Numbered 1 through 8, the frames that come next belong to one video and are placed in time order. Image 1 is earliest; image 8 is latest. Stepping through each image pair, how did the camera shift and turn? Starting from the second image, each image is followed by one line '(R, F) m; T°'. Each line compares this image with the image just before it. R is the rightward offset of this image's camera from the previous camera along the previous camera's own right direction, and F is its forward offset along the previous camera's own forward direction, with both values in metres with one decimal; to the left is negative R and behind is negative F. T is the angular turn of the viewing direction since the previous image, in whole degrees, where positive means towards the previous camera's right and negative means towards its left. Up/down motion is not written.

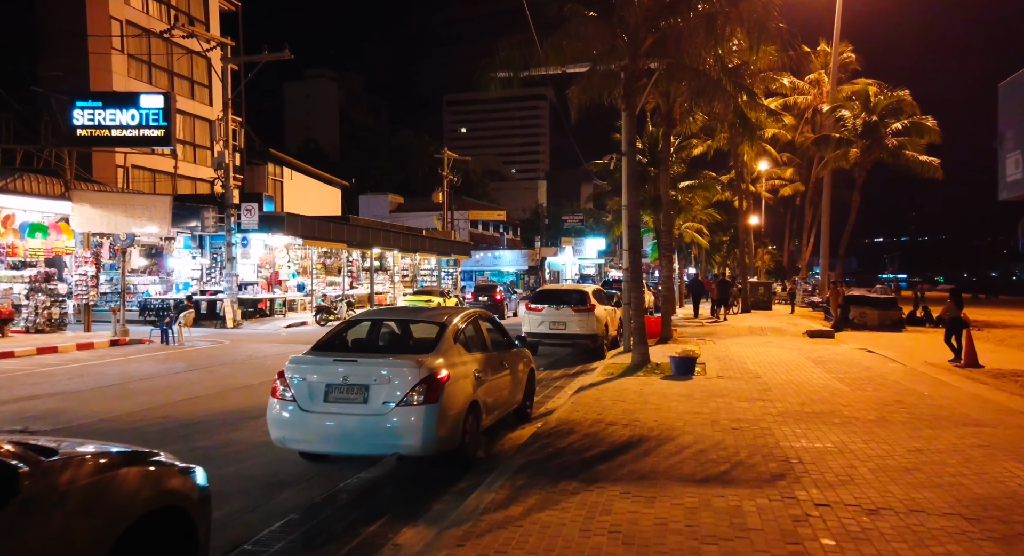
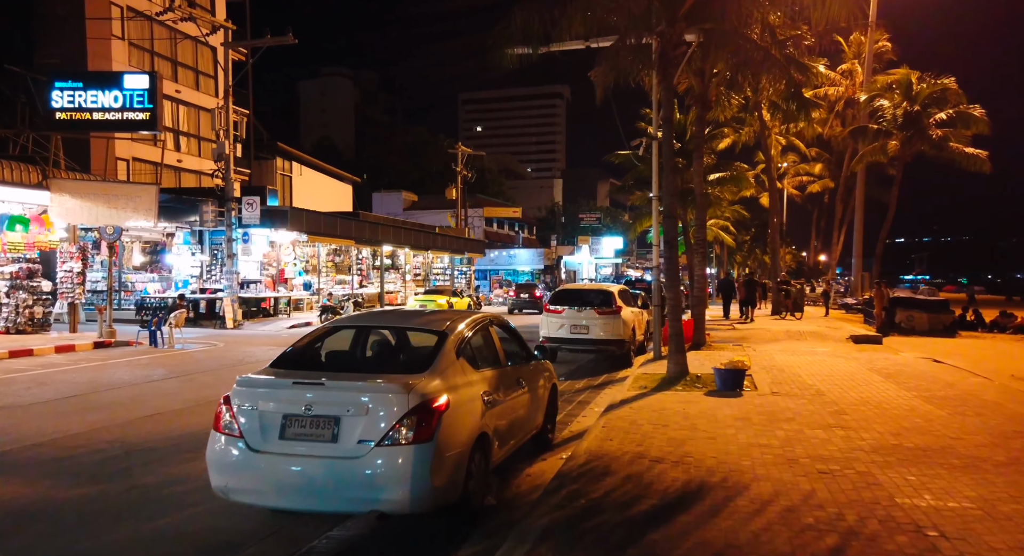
(0.0, +1.6) m; -1°
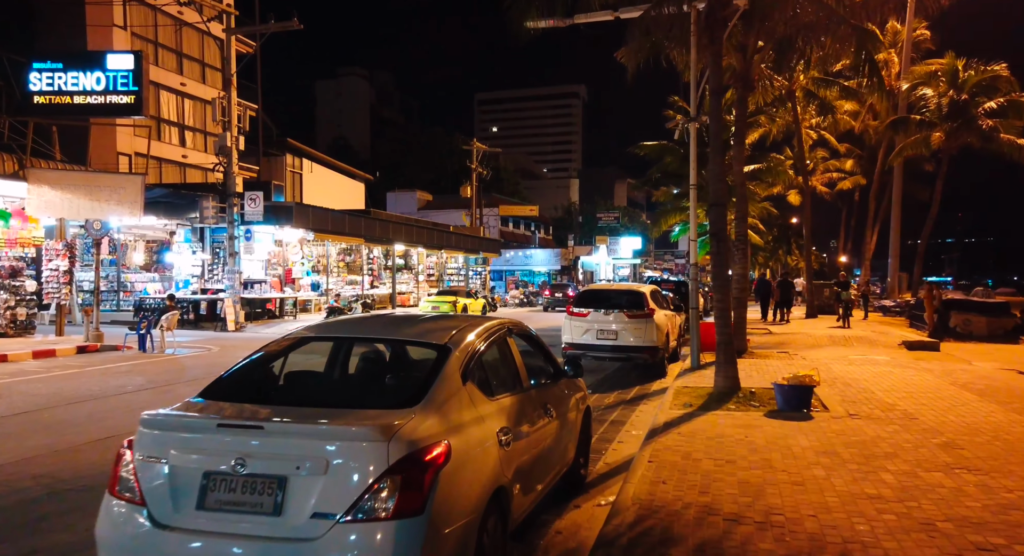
(-0.1, +1.6) m; -1°
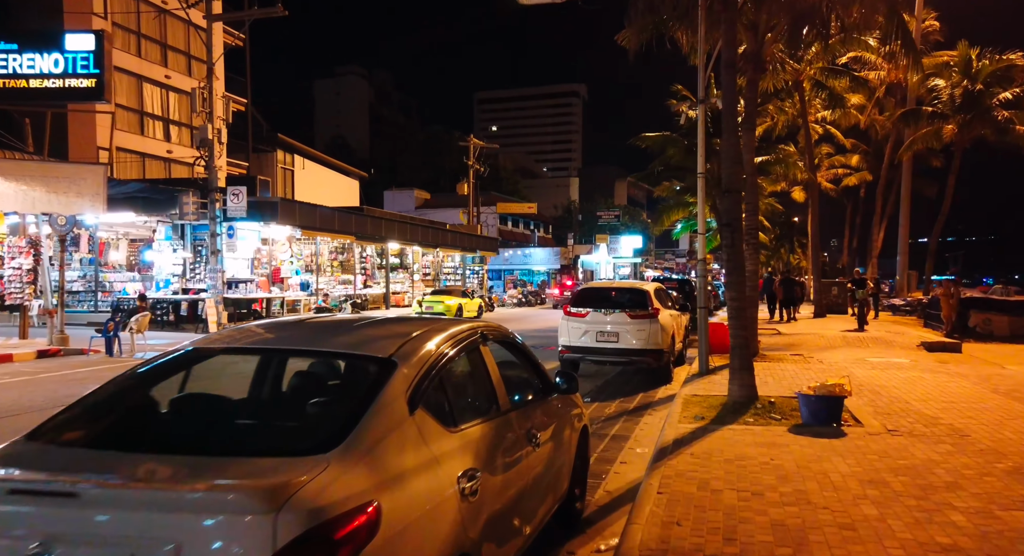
(+0.1, +1.1) m; 0°
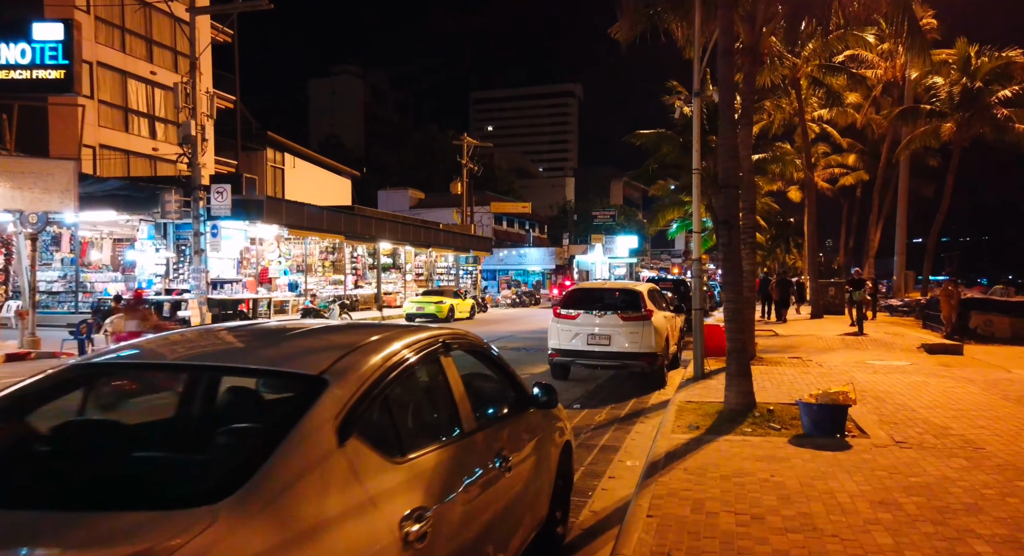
(+0.1, +0.5) m; 0°
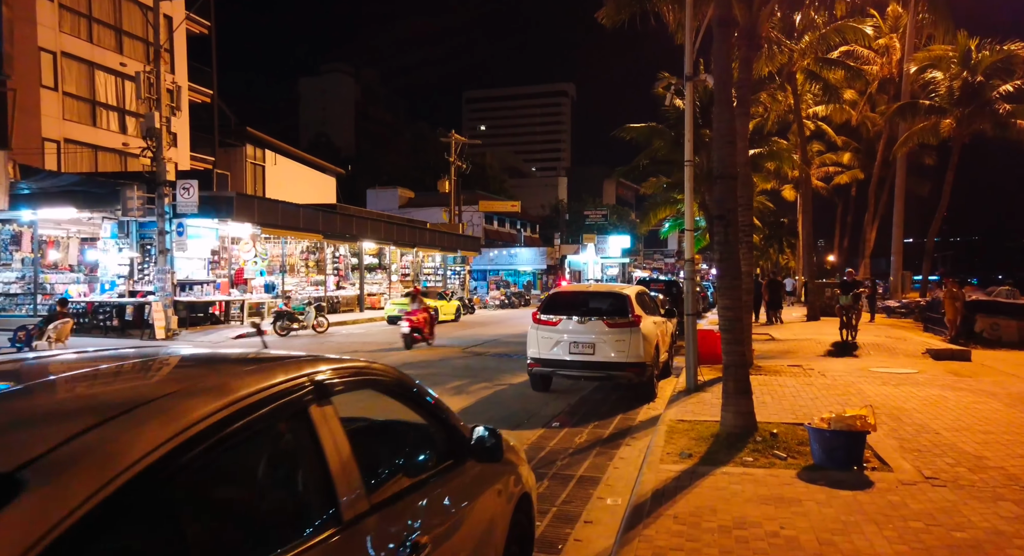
(+0.3, +1.1) m; +1°
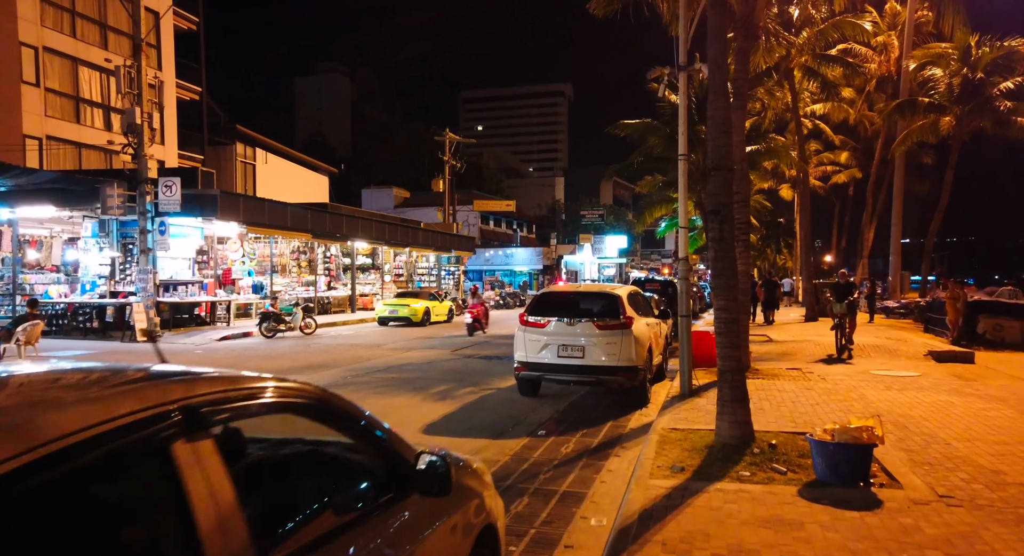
(+0.2, +0.5) m; 0°
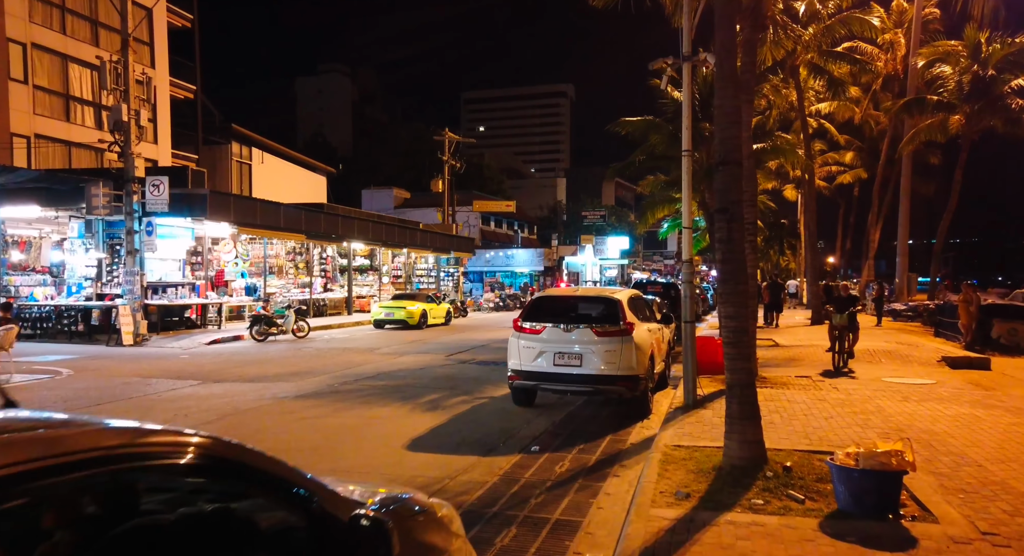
(+0.1, +0.6) m; 0°
